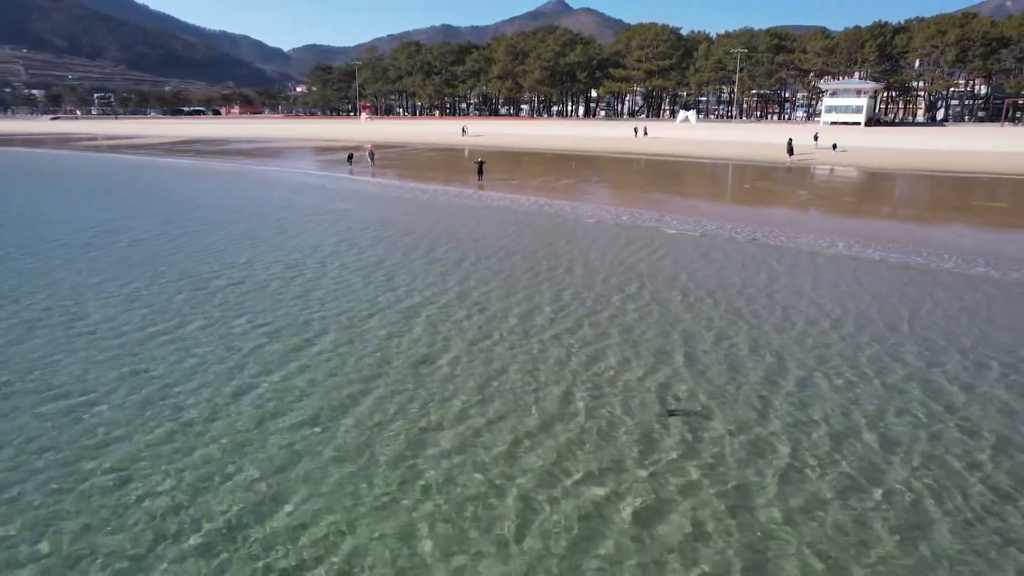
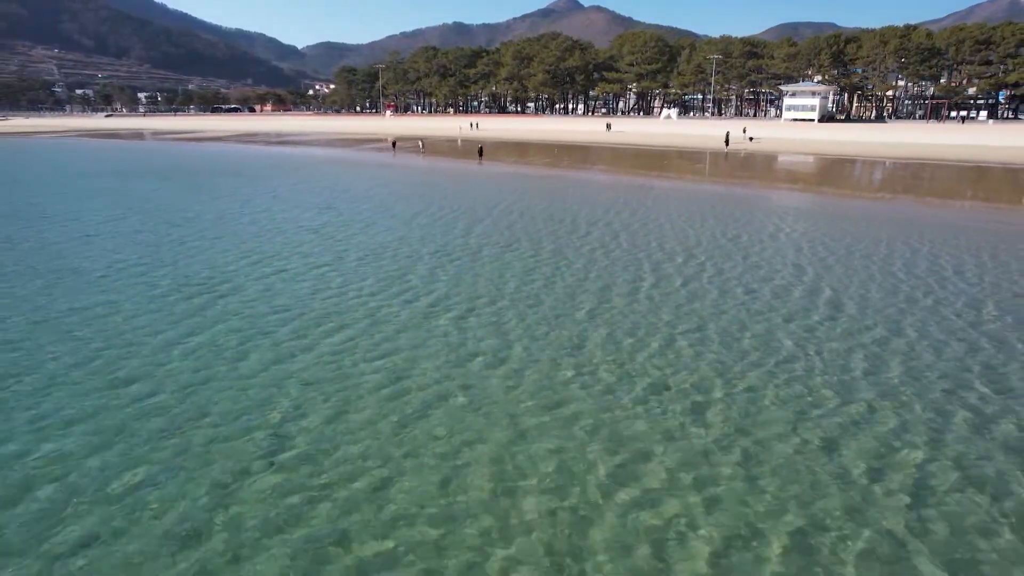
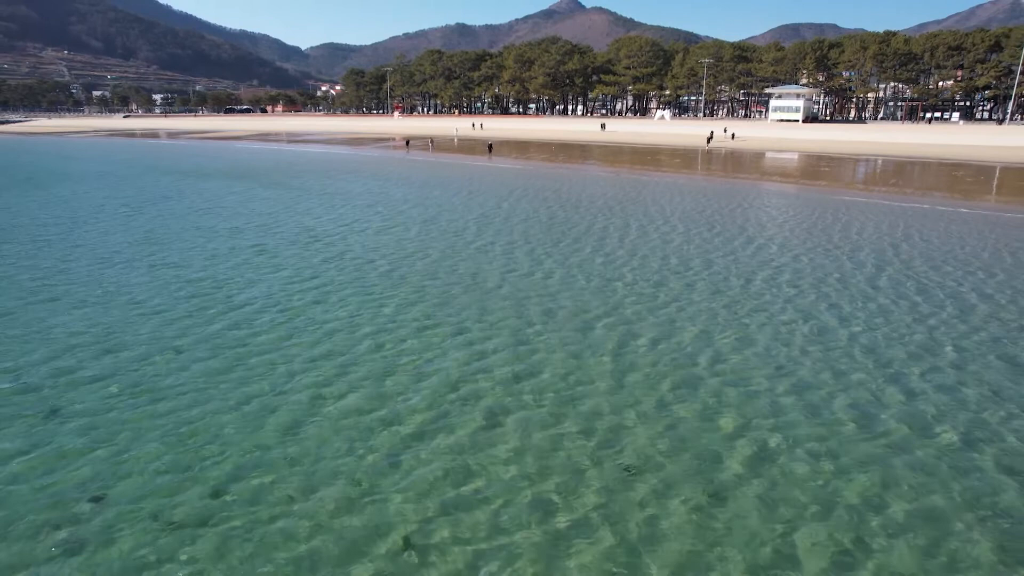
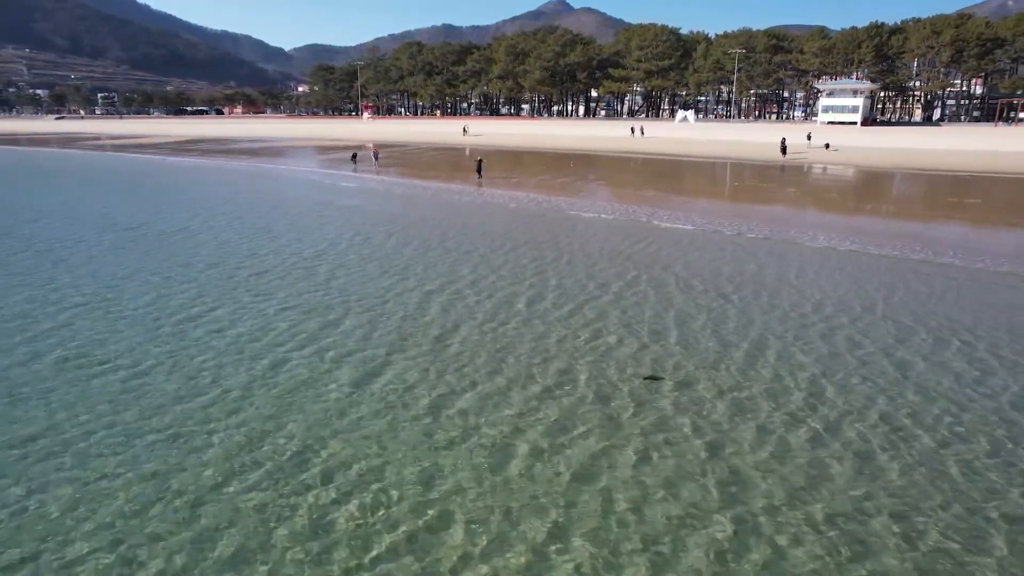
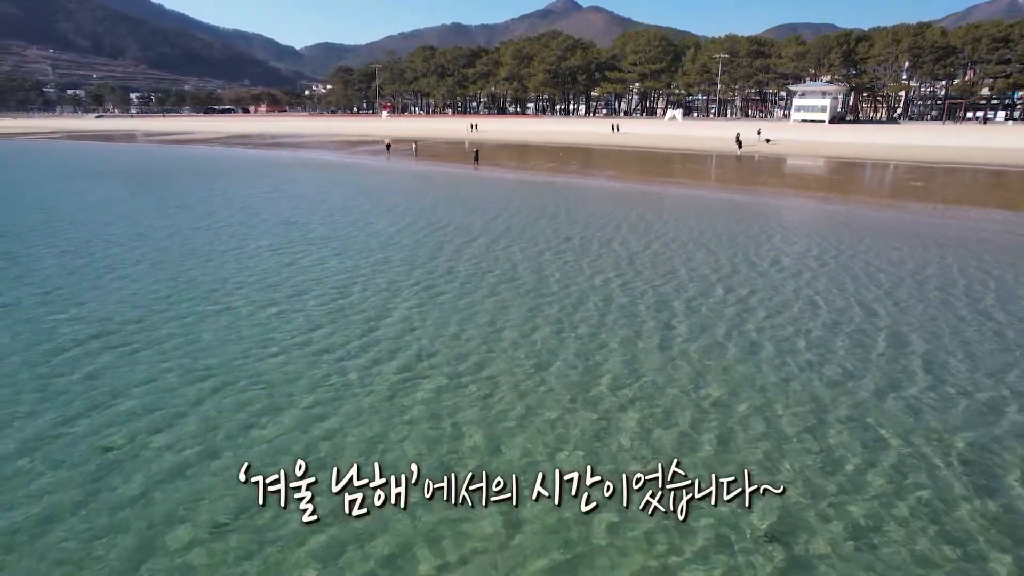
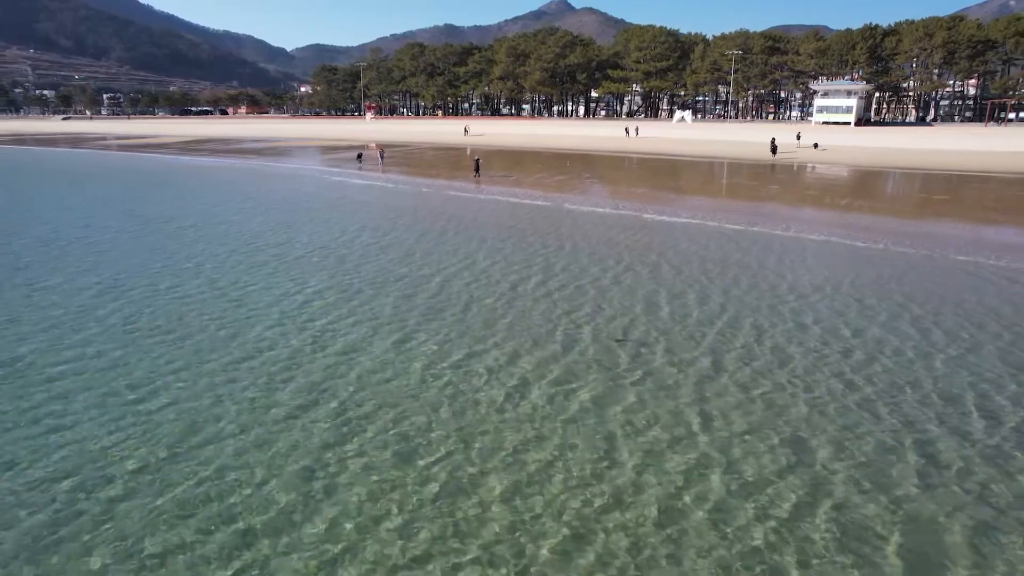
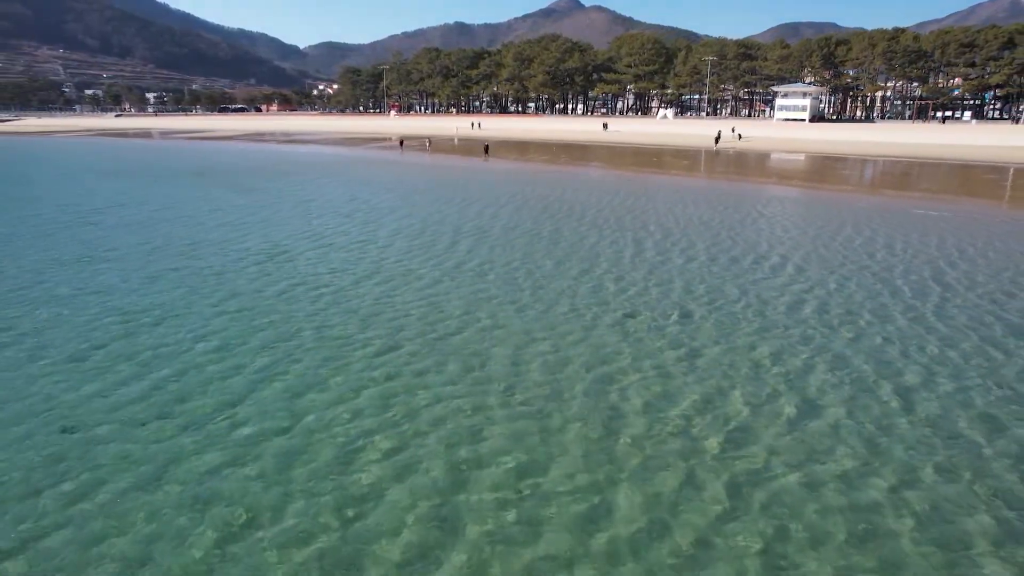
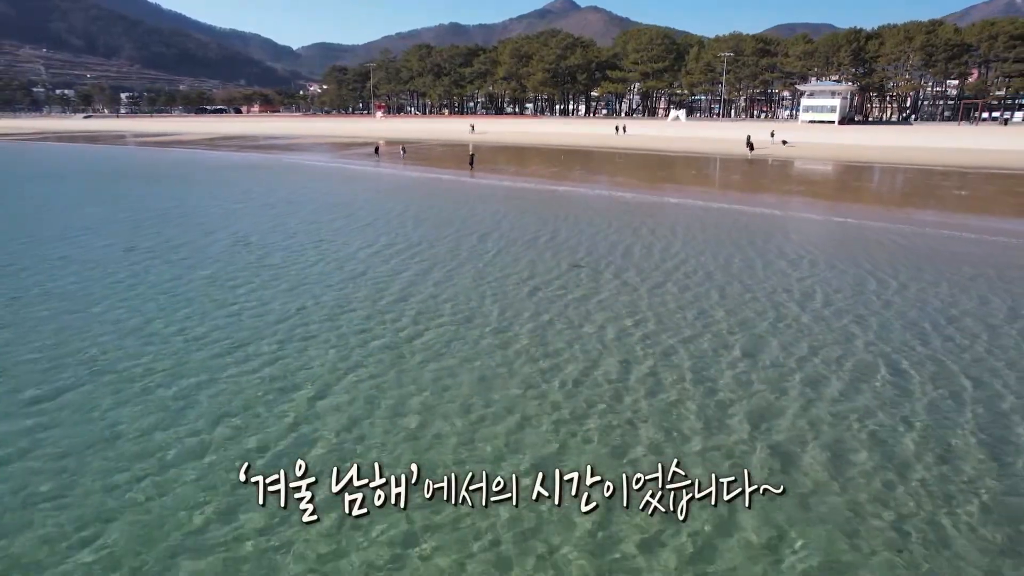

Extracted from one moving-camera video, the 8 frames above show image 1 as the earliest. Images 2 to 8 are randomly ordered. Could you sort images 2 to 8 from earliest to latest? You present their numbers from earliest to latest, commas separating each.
4, 6, 8, 5, 2, 7, 3
